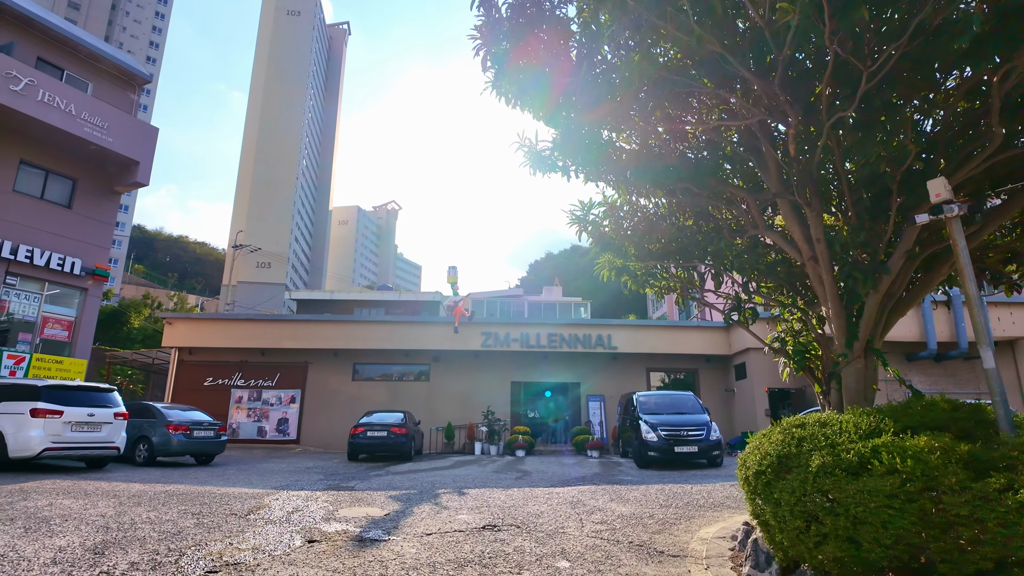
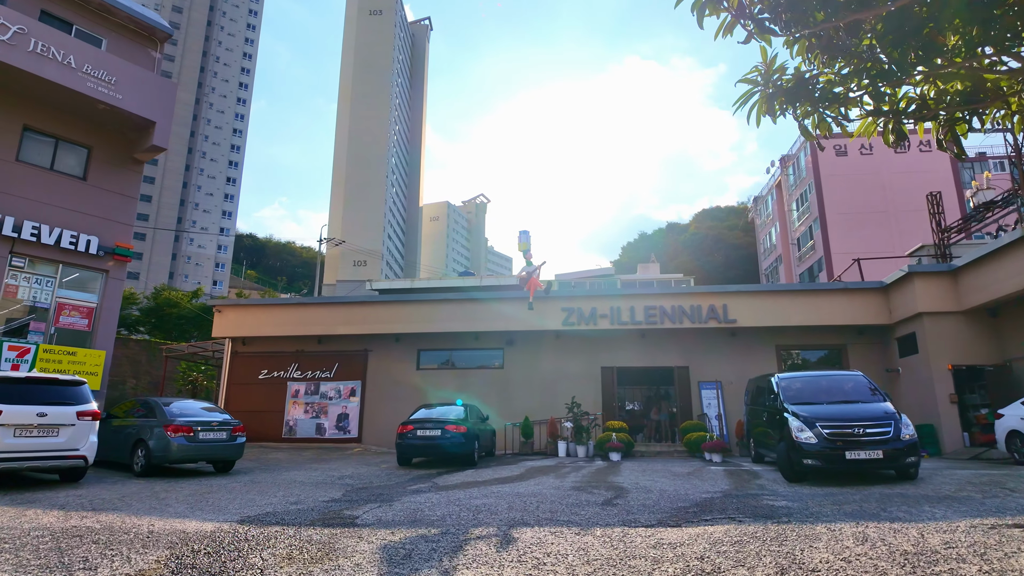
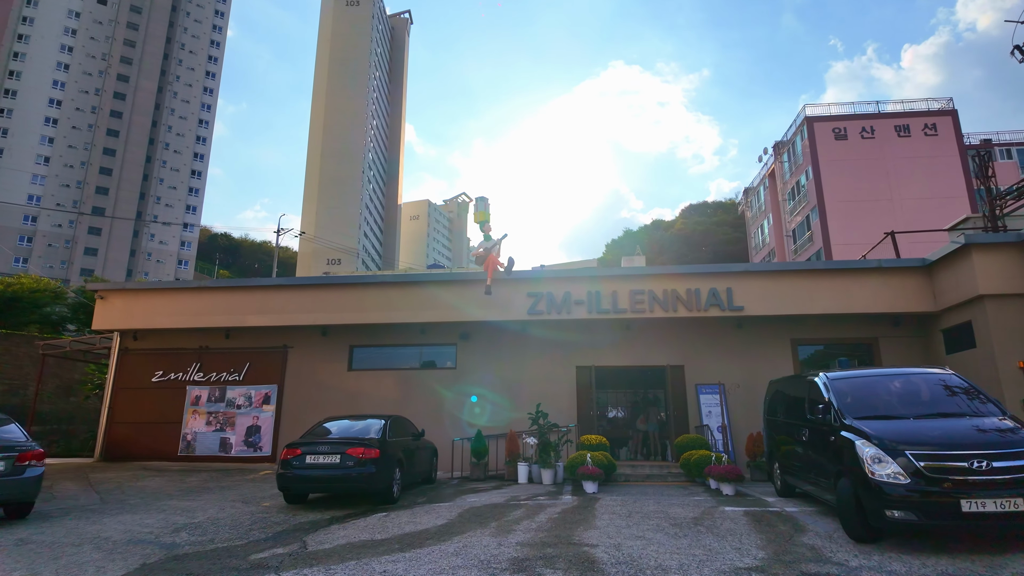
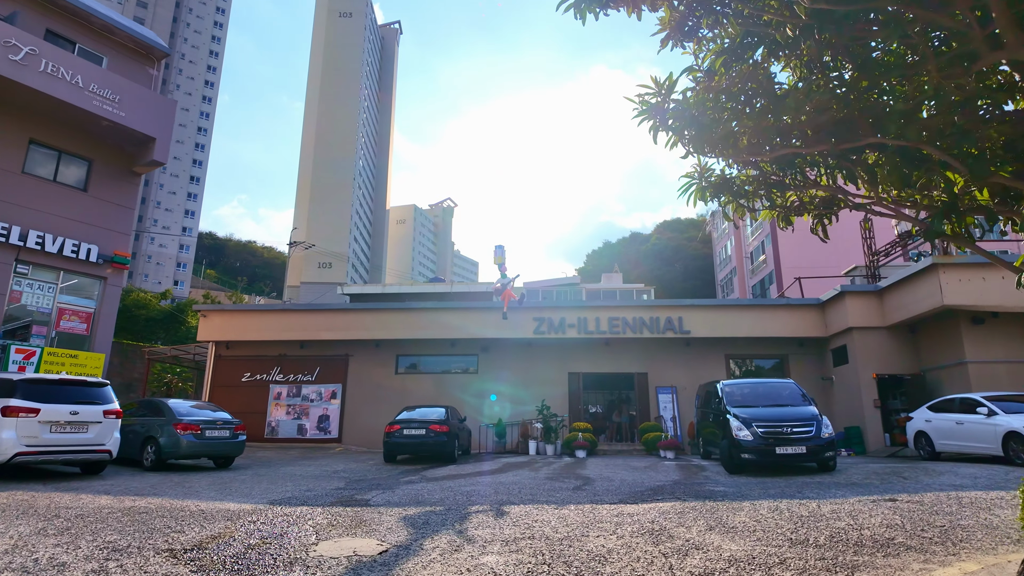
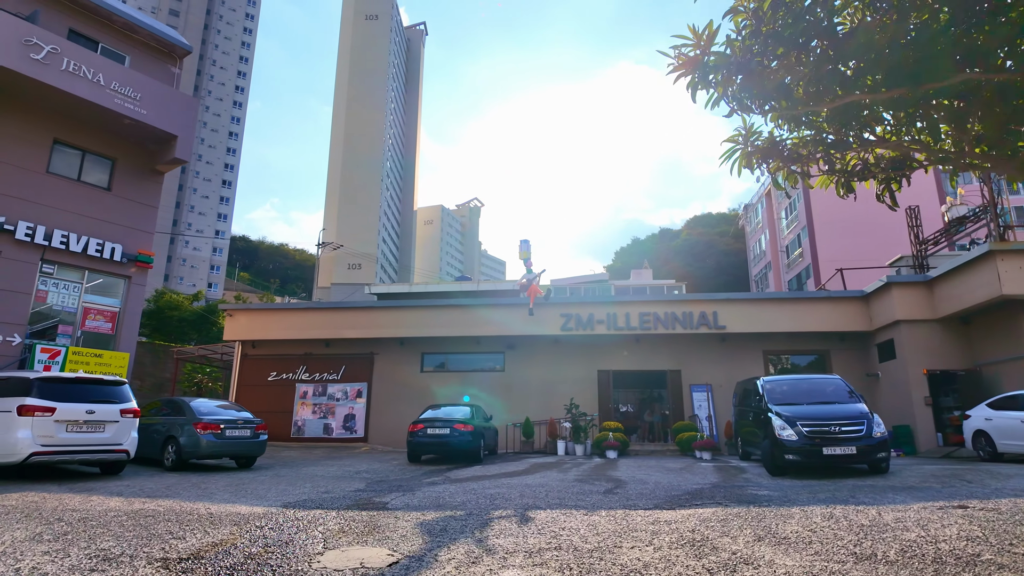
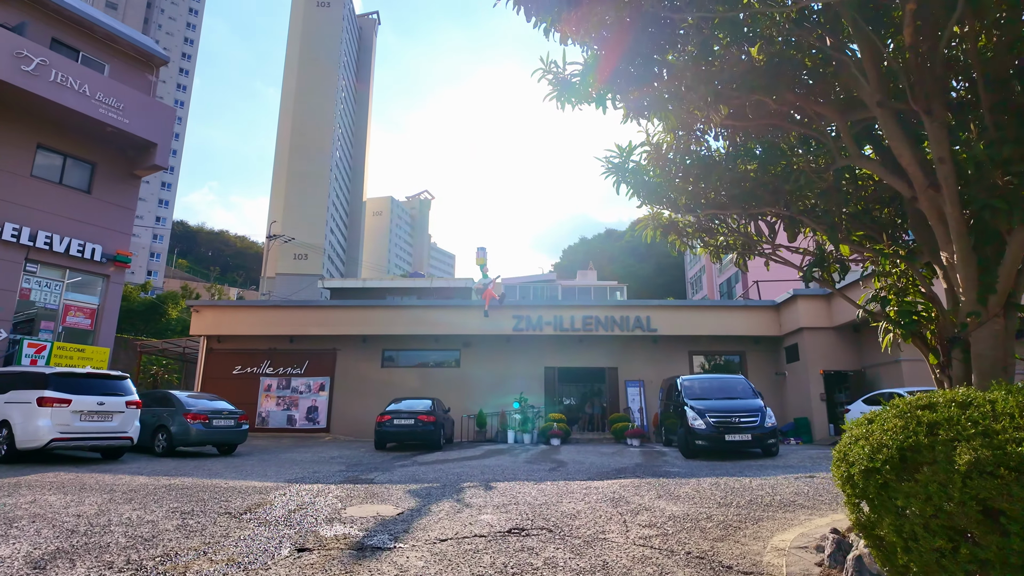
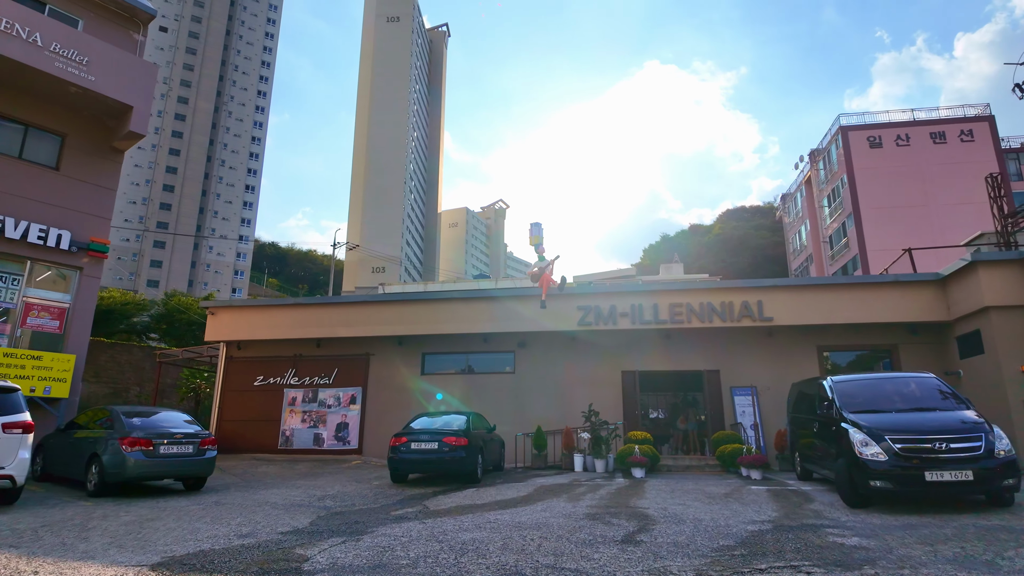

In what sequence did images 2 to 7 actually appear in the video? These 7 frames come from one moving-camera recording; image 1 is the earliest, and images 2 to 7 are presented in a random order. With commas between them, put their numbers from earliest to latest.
6, 4, 5, 2, 7, 3
